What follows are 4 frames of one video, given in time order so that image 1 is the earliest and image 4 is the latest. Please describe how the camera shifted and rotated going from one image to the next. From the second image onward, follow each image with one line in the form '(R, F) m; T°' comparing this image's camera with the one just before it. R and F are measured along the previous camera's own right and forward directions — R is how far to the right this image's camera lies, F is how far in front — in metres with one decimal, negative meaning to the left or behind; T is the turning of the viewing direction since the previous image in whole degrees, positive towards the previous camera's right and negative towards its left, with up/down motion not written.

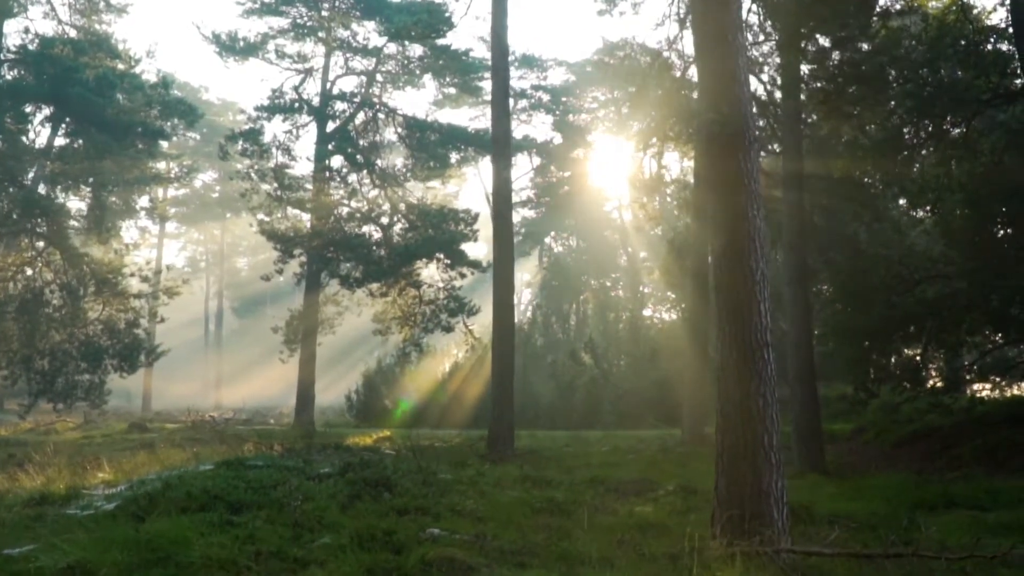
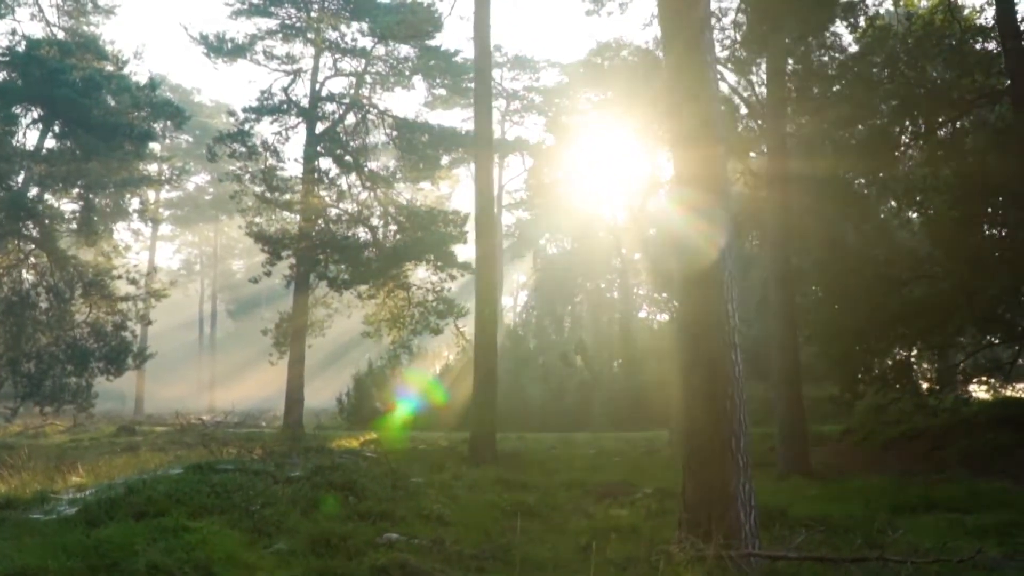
(+3.7, +0.3) m; +1°
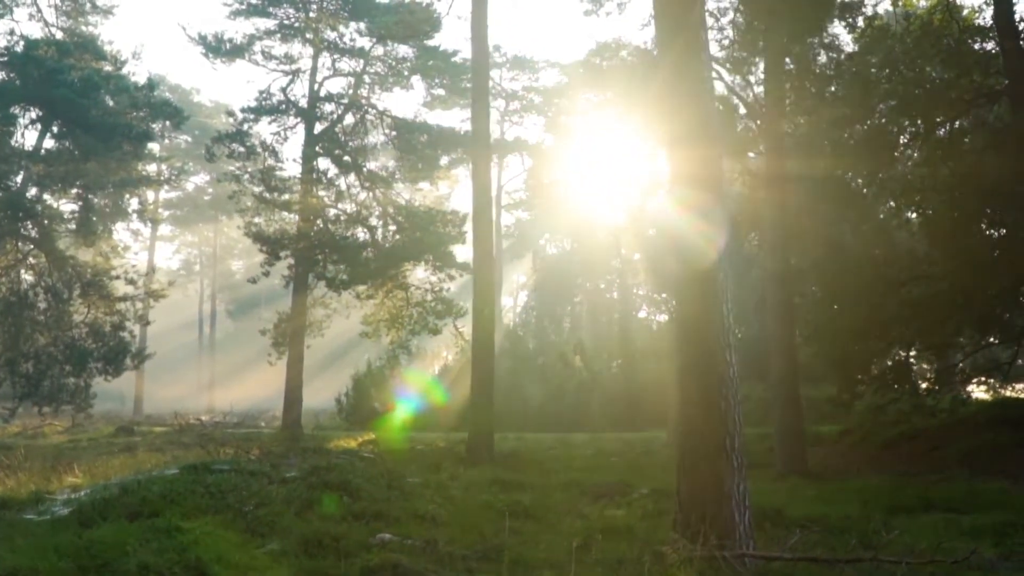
(0.0, 0.0) m; 0°
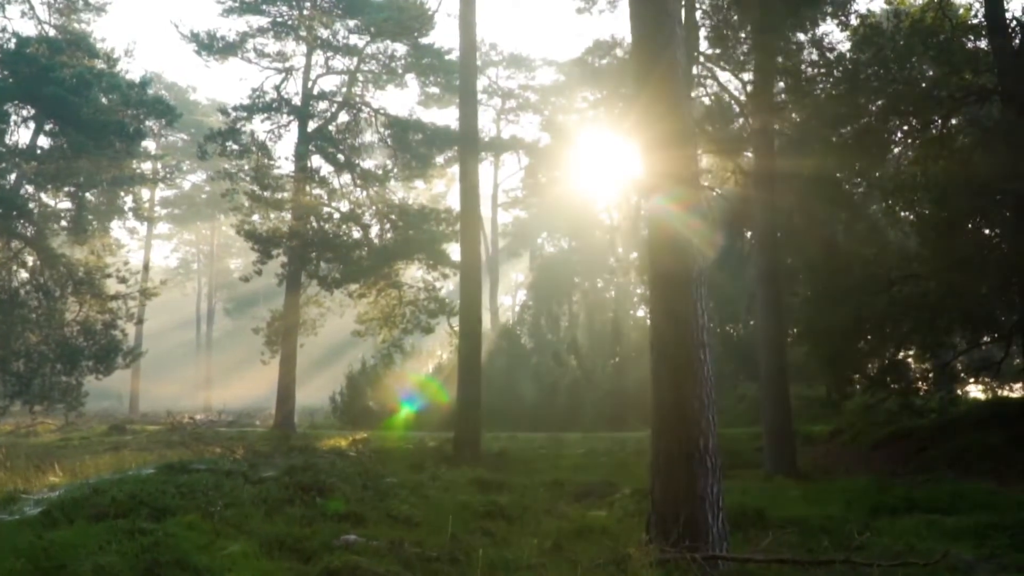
(+0.2, +0.1) m; 0°
